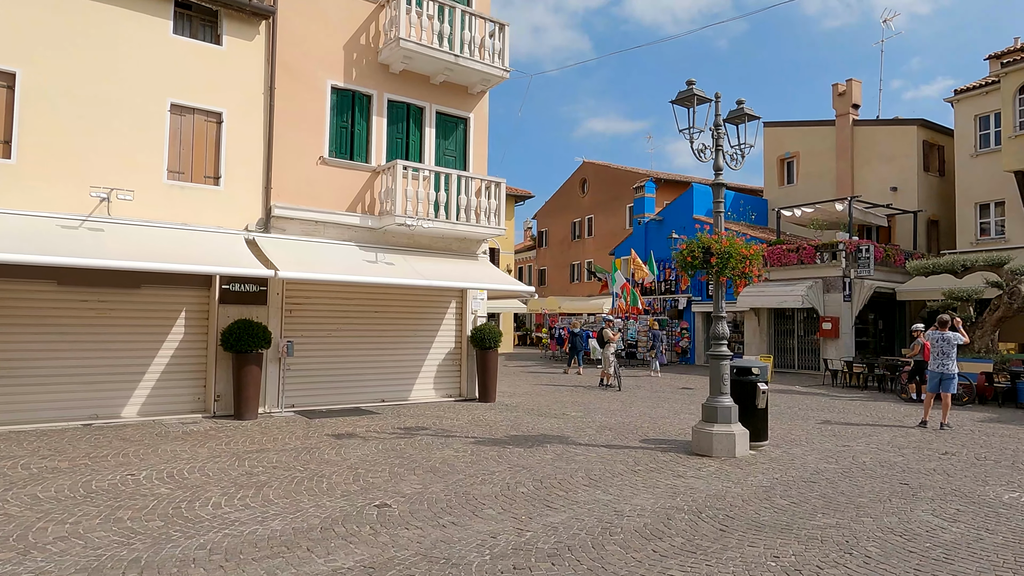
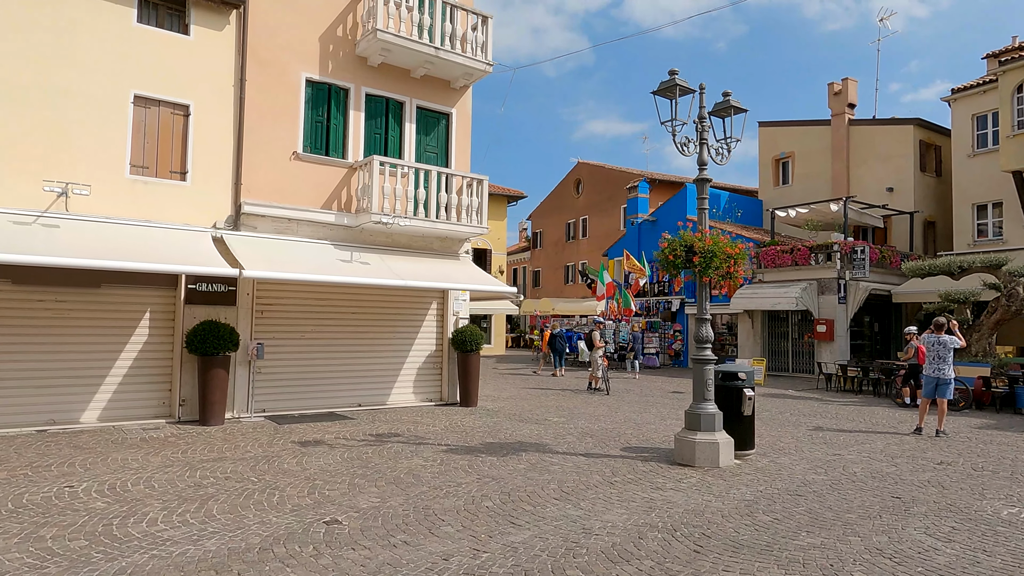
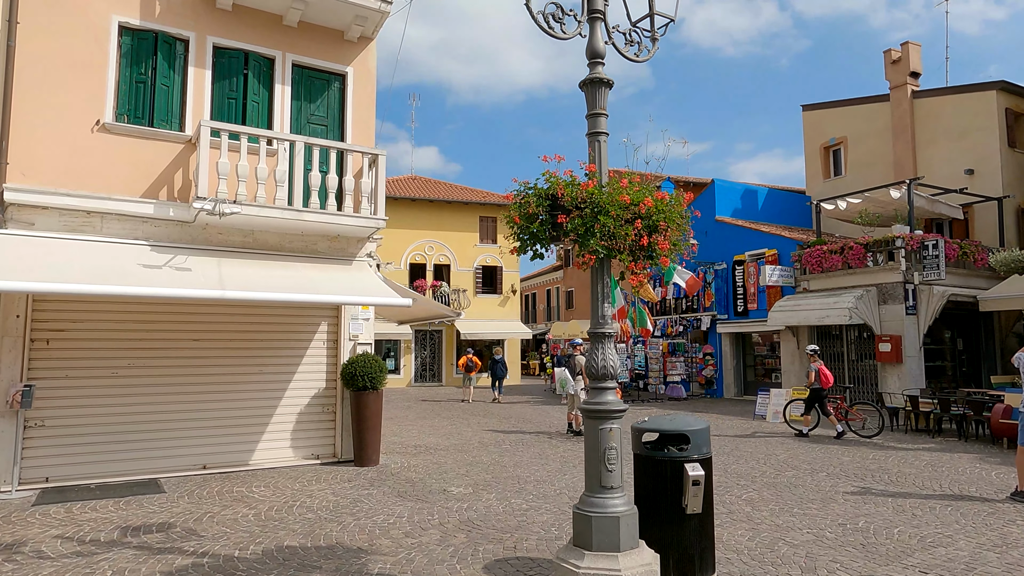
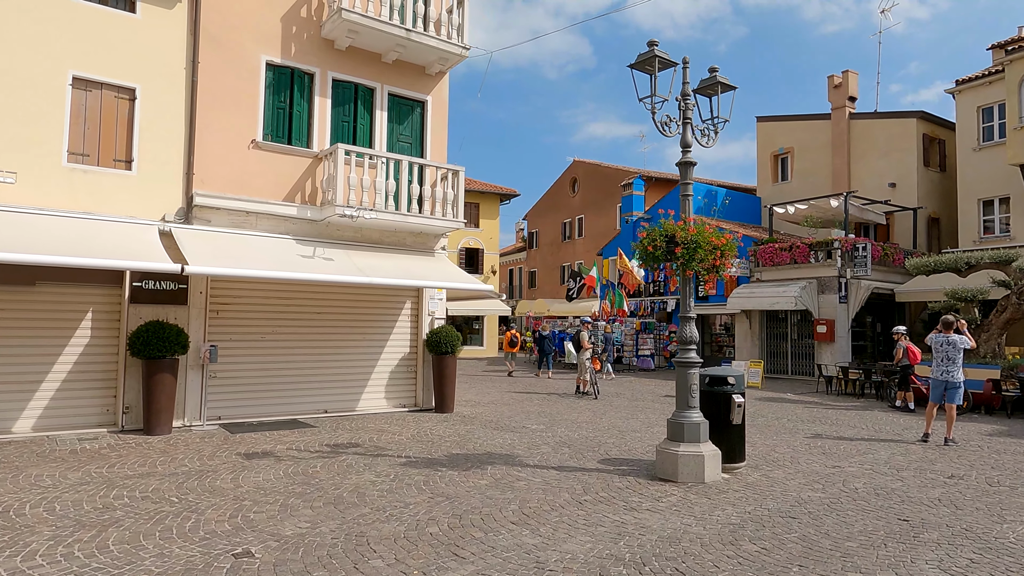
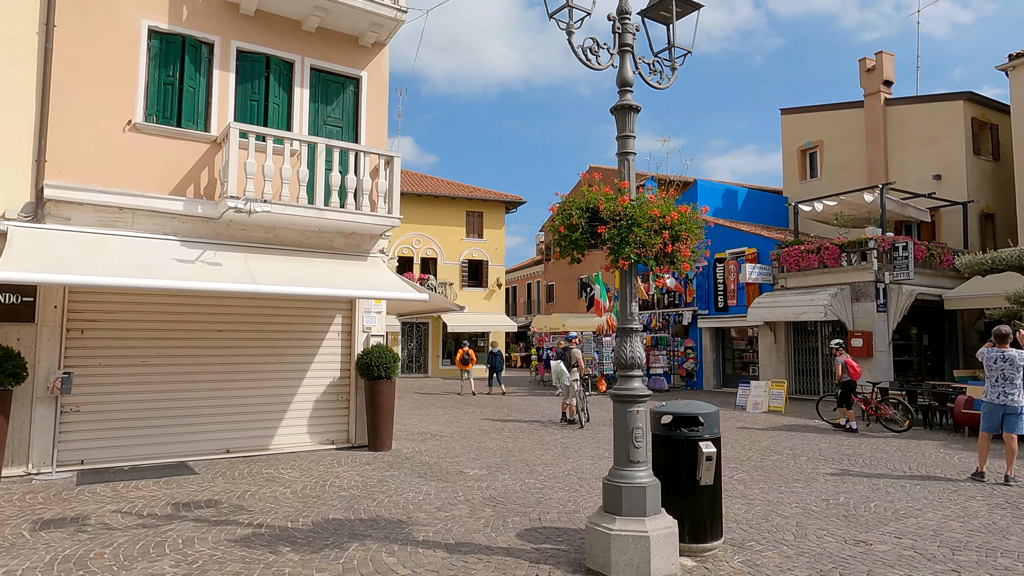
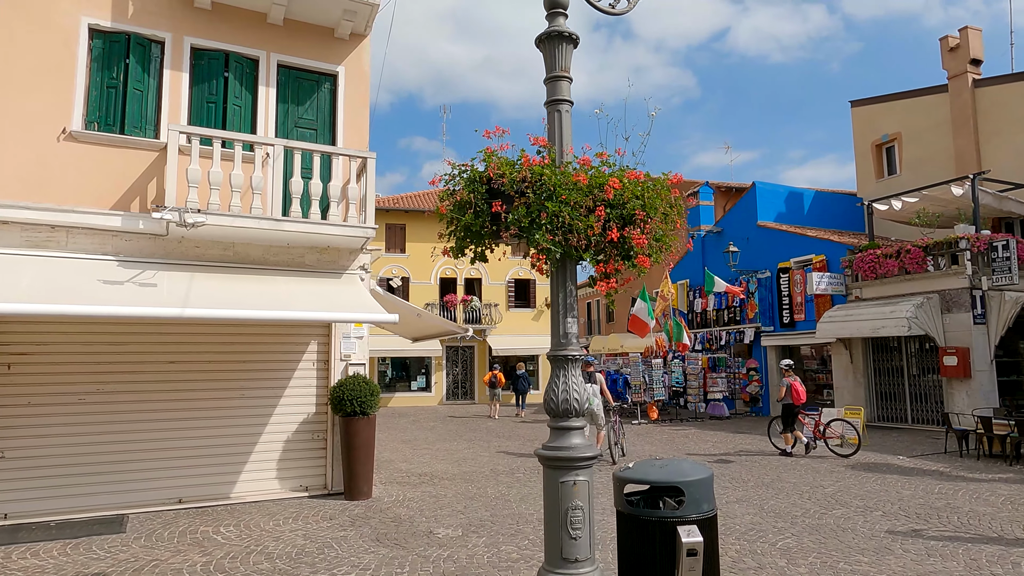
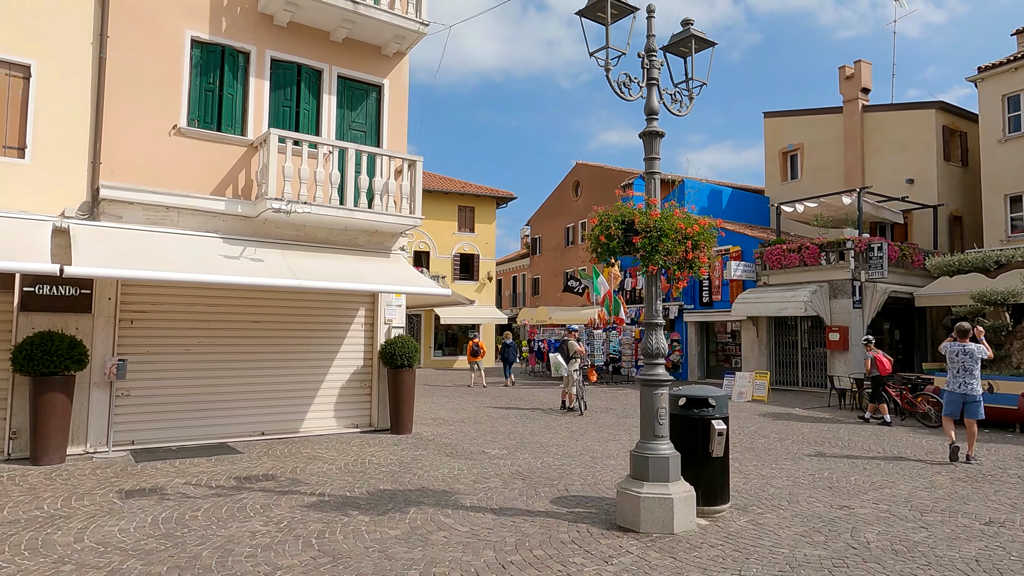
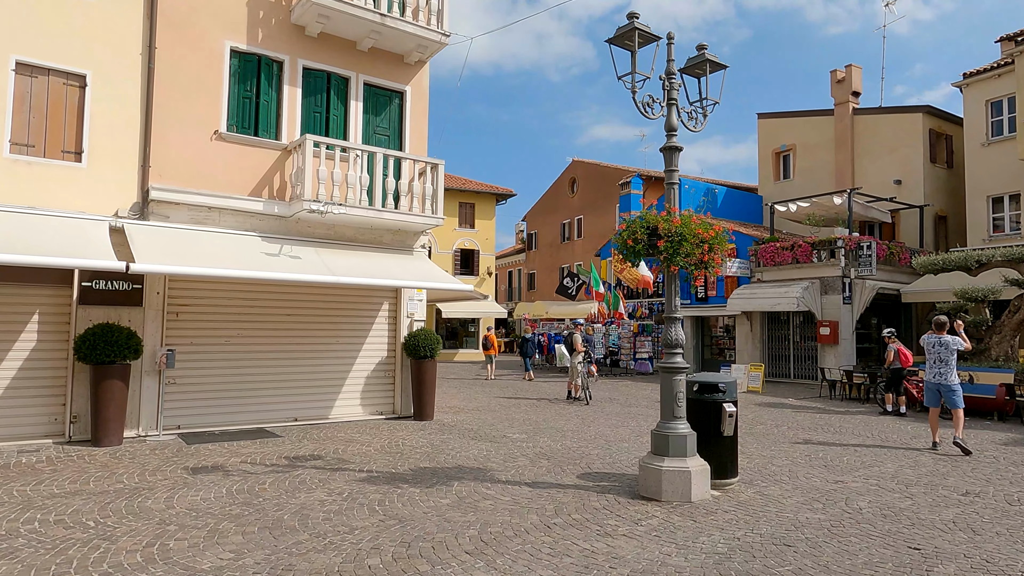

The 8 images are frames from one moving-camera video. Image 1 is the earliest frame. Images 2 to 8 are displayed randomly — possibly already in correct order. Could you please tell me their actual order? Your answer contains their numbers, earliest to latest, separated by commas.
2, 4, 8, 7, 5, 3, 6
